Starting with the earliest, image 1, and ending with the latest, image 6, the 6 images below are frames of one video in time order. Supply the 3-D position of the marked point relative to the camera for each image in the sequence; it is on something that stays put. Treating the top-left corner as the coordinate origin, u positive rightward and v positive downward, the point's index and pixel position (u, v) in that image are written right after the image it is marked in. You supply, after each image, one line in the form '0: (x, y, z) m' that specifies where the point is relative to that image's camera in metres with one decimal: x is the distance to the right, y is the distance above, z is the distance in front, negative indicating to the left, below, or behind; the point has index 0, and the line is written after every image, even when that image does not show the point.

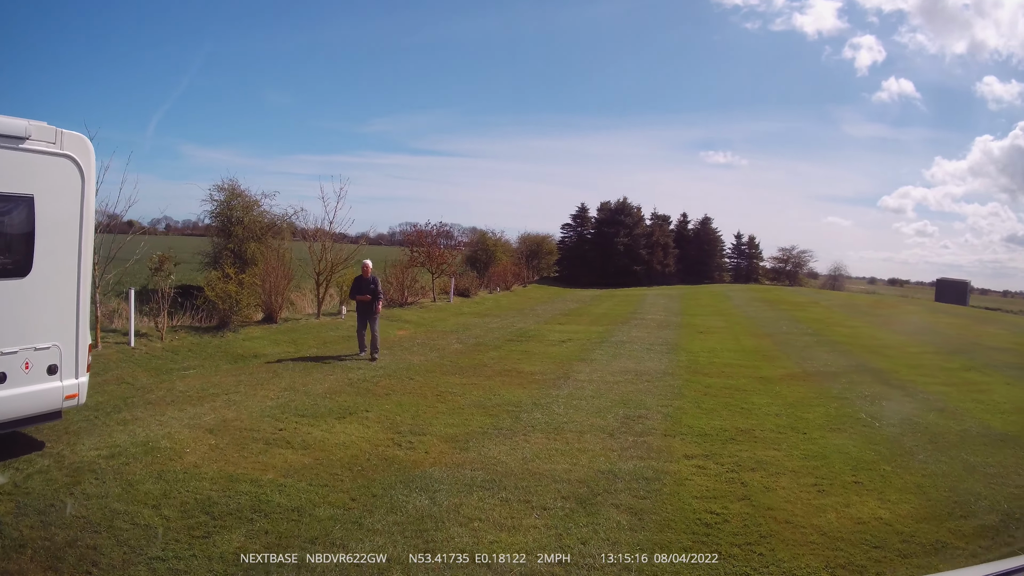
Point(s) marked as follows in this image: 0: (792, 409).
0: (+4.7, -2.1, +9.3) m
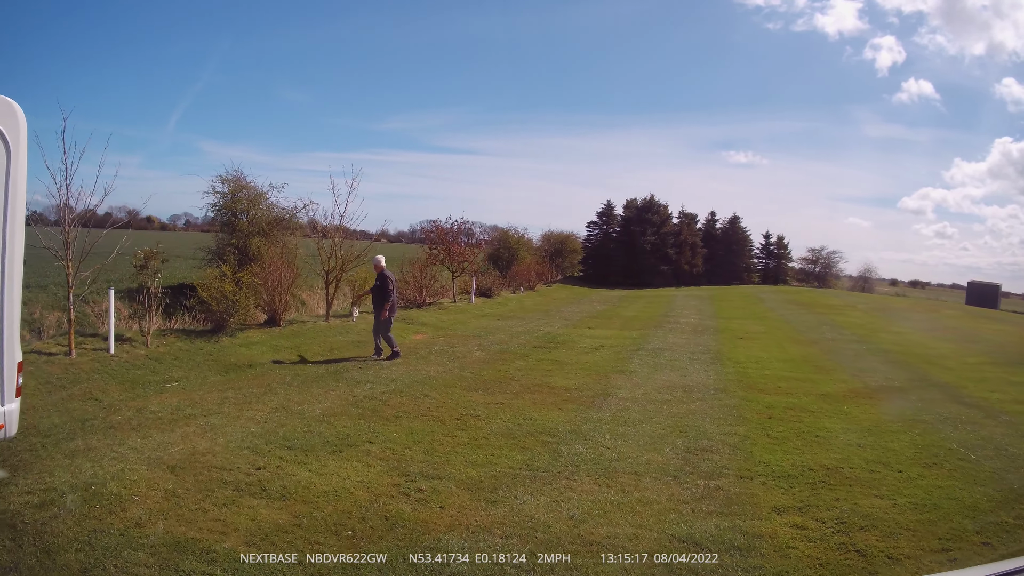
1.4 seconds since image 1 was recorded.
0: (+5.2, -2.1, +7.9) m
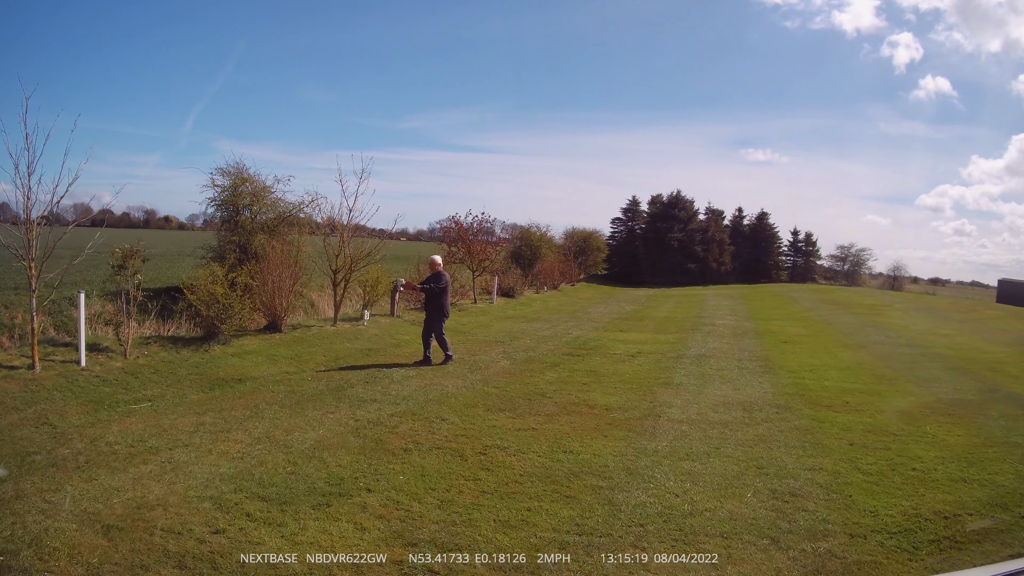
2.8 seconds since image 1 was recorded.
0: (+5.5, -2.1, +6.6) m
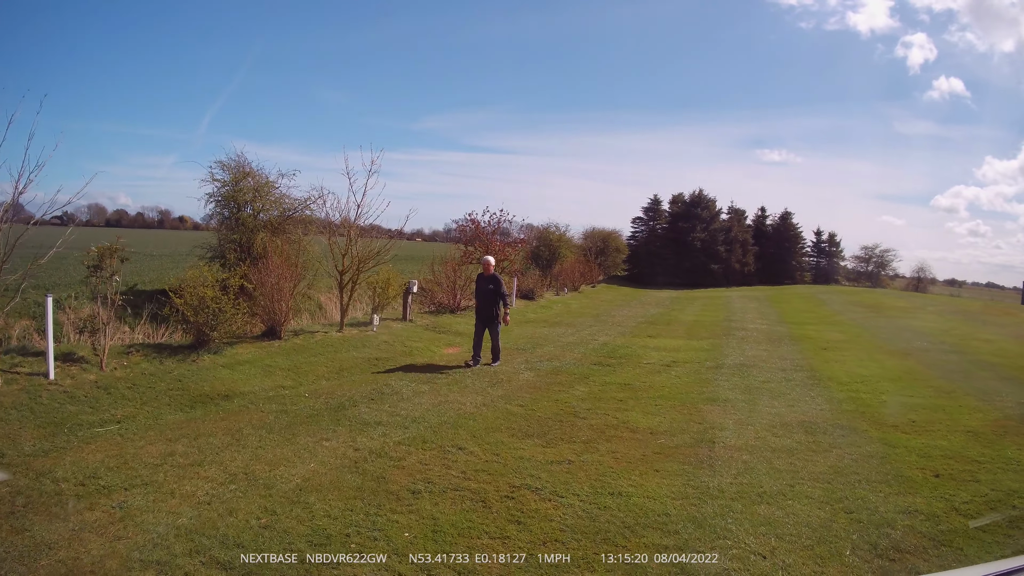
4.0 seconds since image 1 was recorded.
0: (+5.8, -2.2, +5.5) m
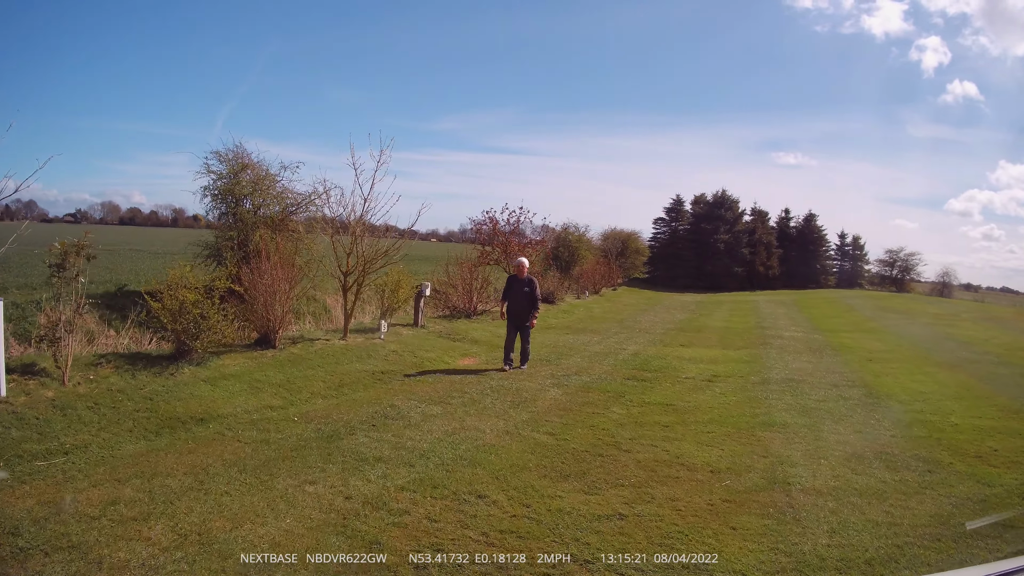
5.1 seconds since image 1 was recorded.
0: (+6.0, -2.3, +4.3) m
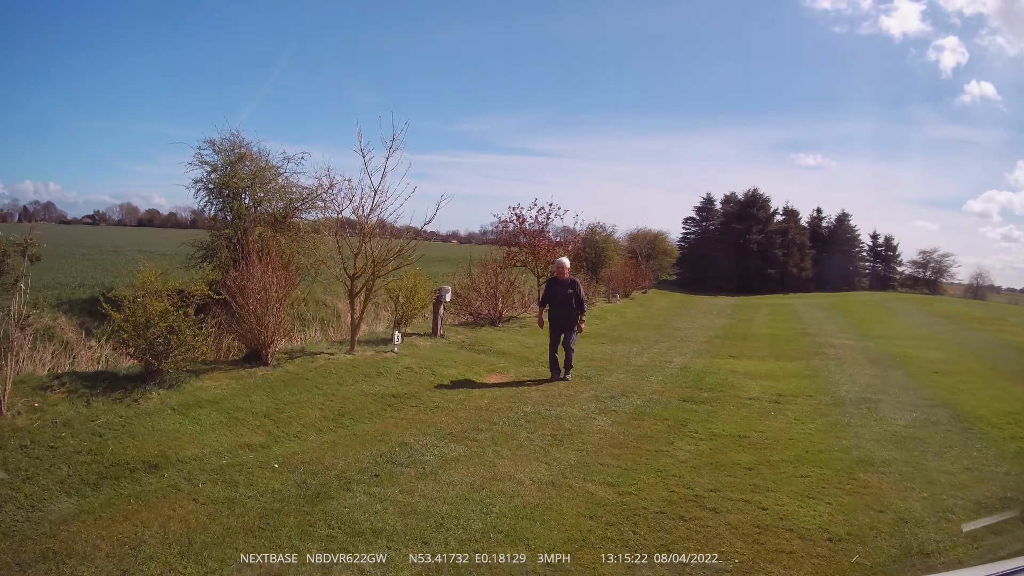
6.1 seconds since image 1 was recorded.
0: (+6.3, -2.3, +3.0) m
